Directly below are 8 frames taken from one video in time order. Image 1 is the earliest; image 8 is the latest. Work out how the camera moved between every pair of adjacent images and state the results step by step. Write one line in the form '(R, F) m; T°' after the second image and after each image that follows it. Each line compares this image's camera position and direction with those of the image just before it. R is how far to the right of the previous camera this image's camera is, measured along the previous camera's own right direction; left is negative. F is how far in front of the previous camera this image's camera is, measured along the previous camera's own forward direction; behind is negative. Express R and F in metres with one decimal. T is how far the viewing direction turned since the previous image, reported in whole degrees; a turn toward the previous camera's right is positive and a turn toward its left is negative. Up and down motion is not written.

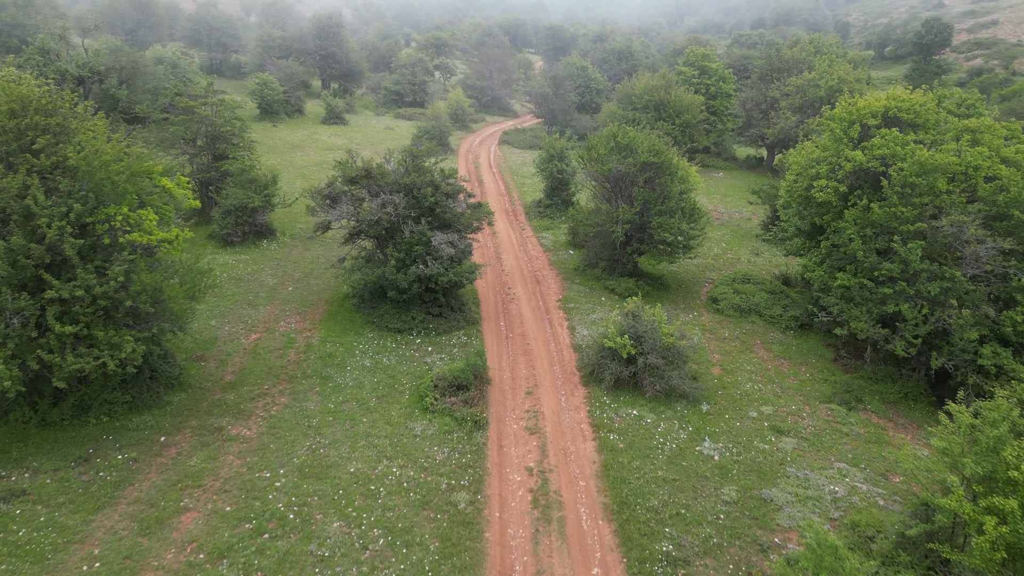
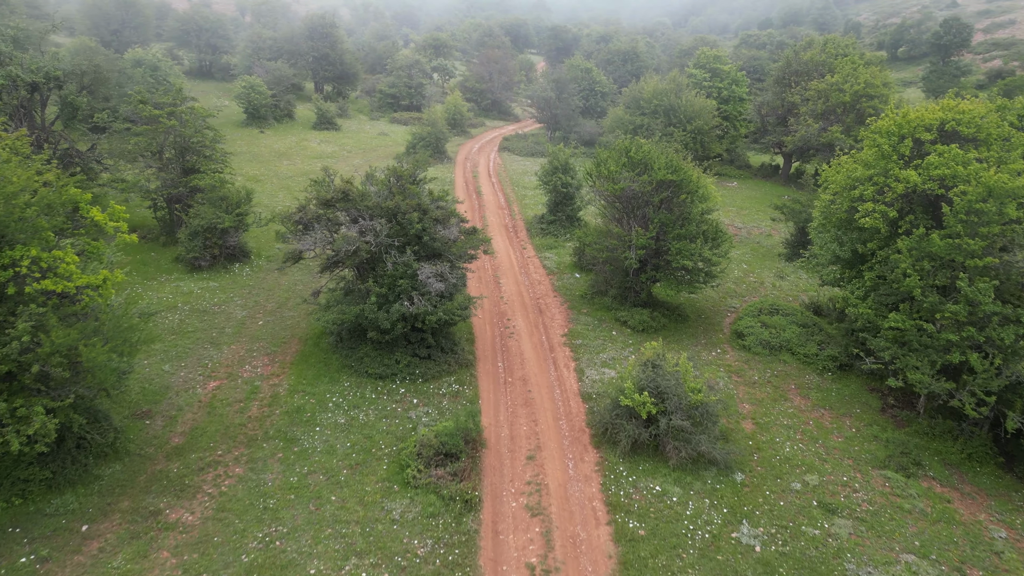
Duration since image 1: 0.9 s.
(+0.1, +3.1) m; 0°
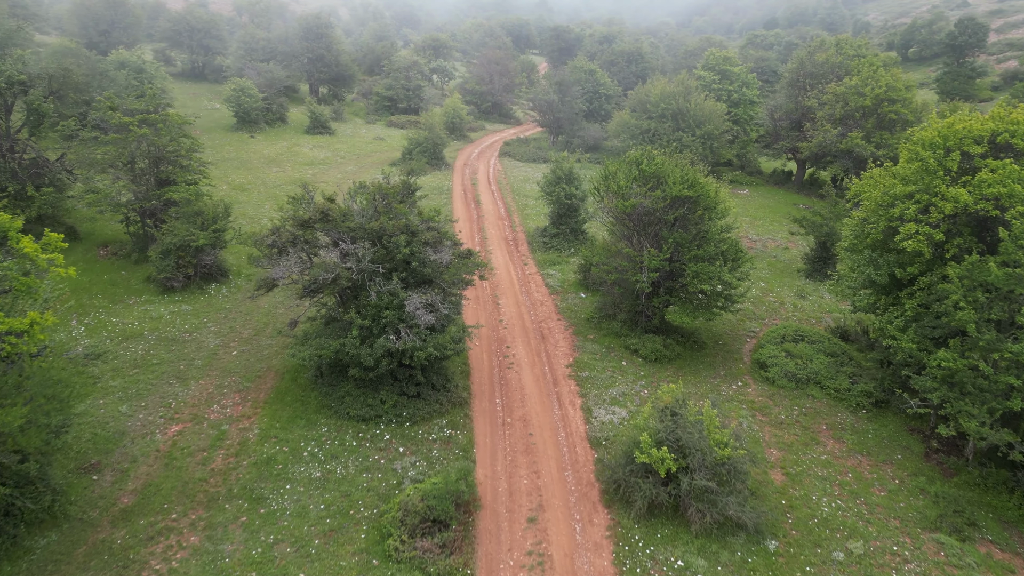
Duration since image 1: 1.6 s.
(+0.1, +2.2) m; 0°
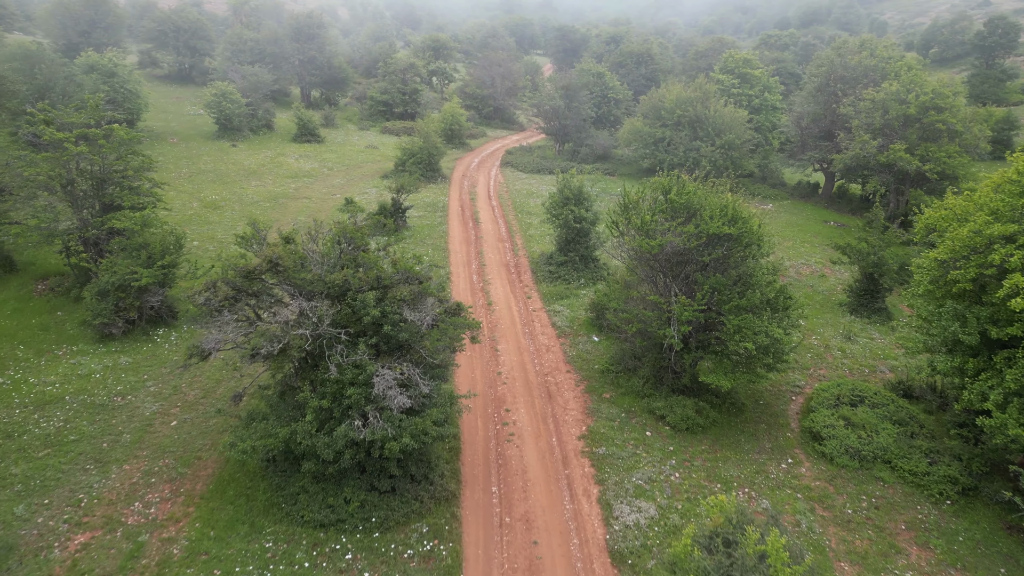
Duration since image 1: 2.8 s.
(+0.1, +3.9) m; 0°
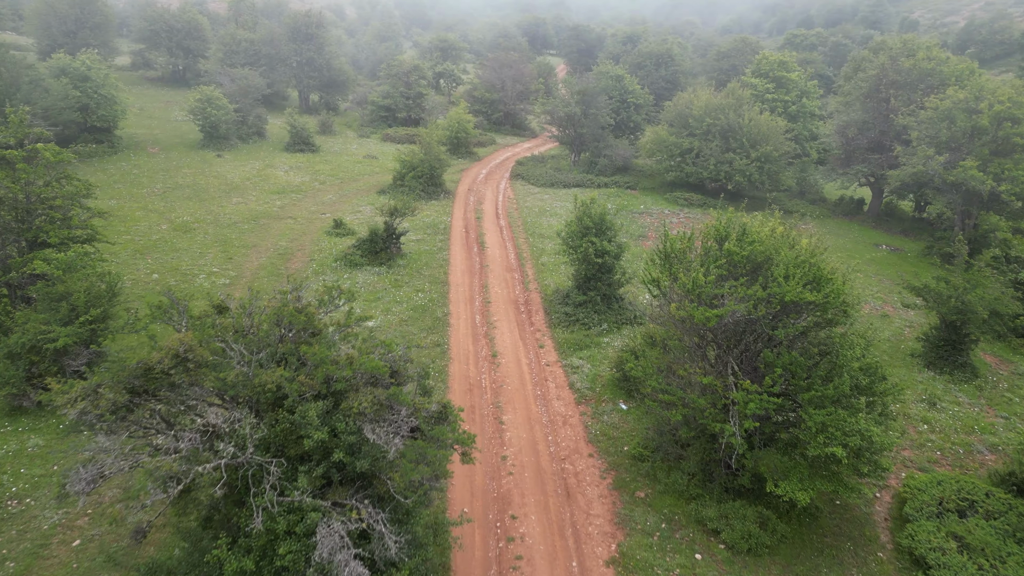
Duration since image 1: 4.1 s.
(+0.1, +4.3) m; -1°
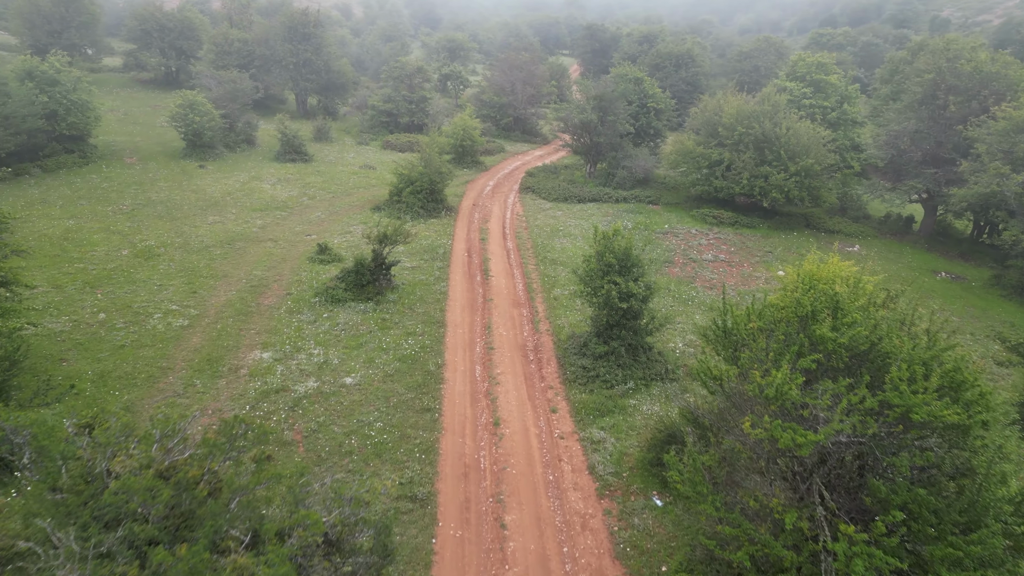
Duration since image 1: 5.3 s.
(+0.1, +4.0) m; -1°
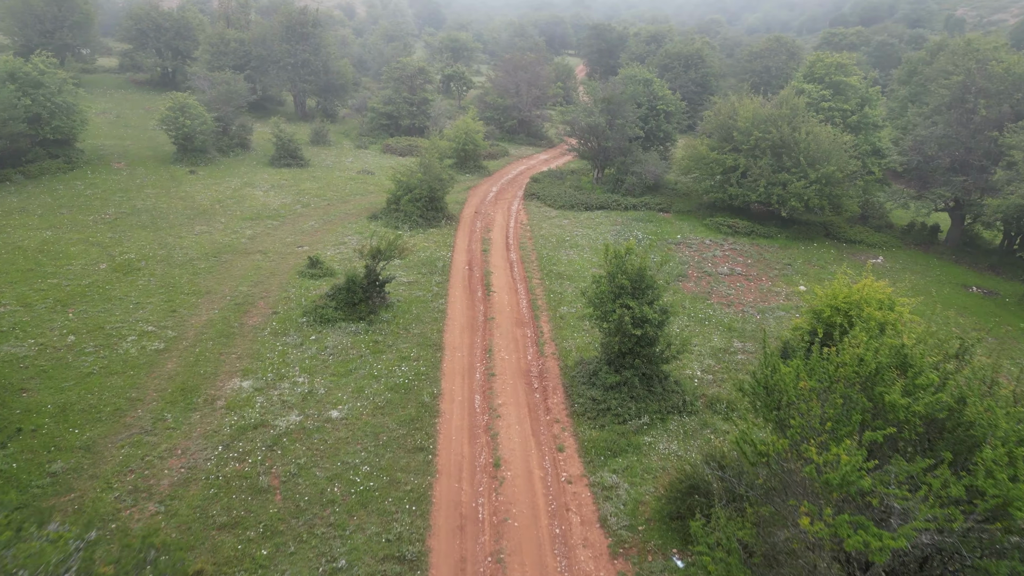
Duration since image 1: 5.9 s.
(+0.1, +1.8) m; 0°
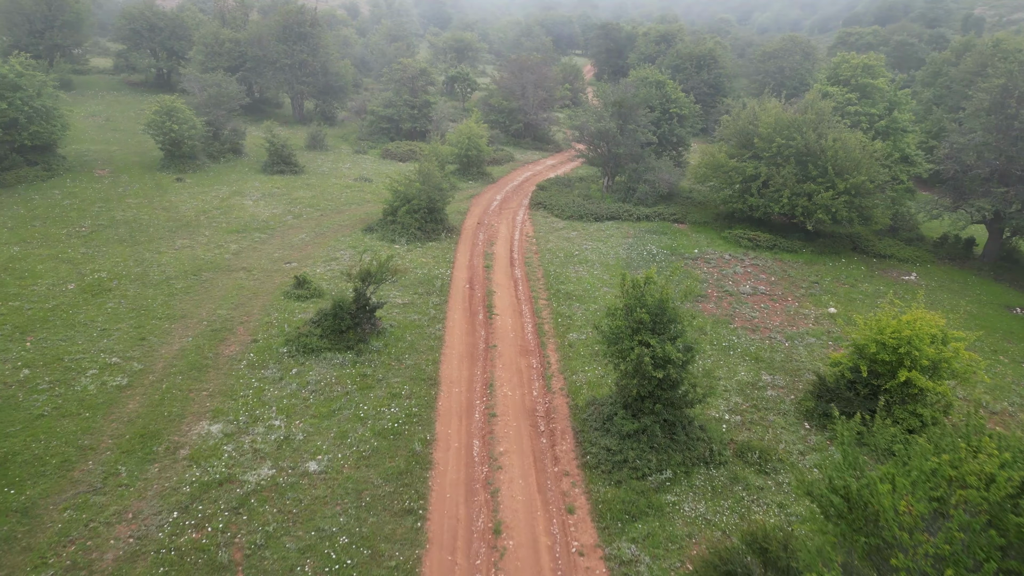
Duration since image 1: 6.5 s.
(+0.1, +2.2) m; 0°
